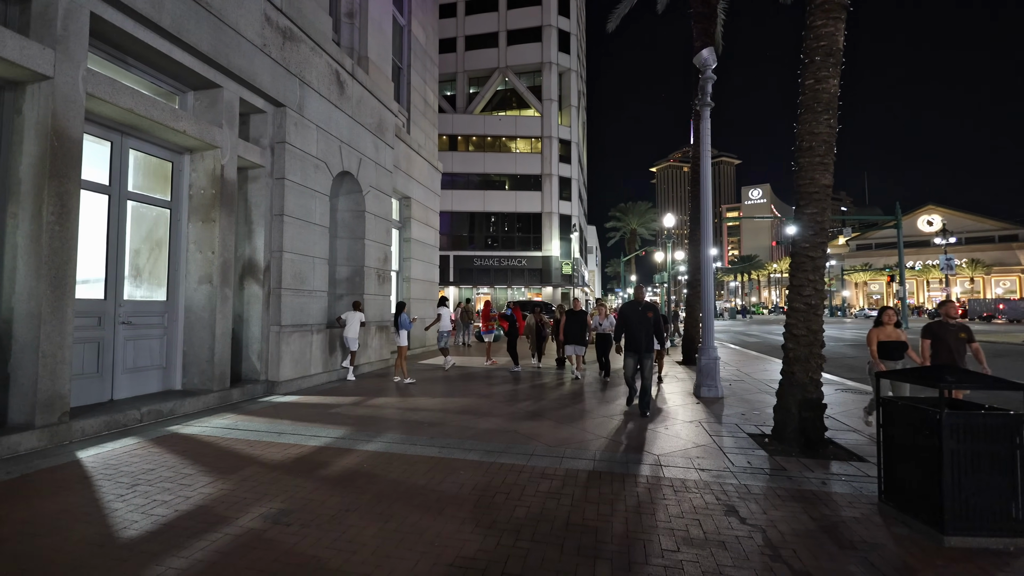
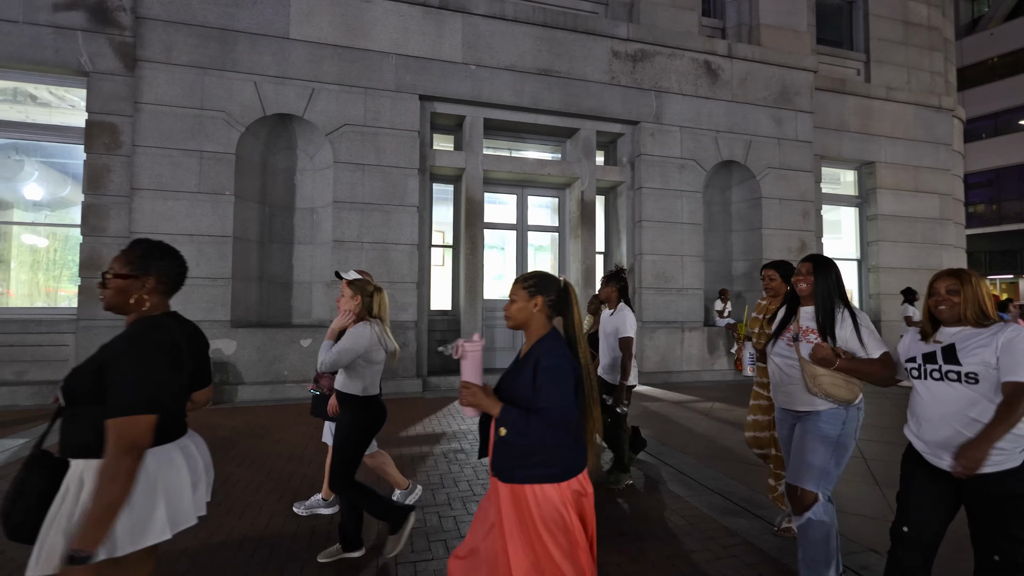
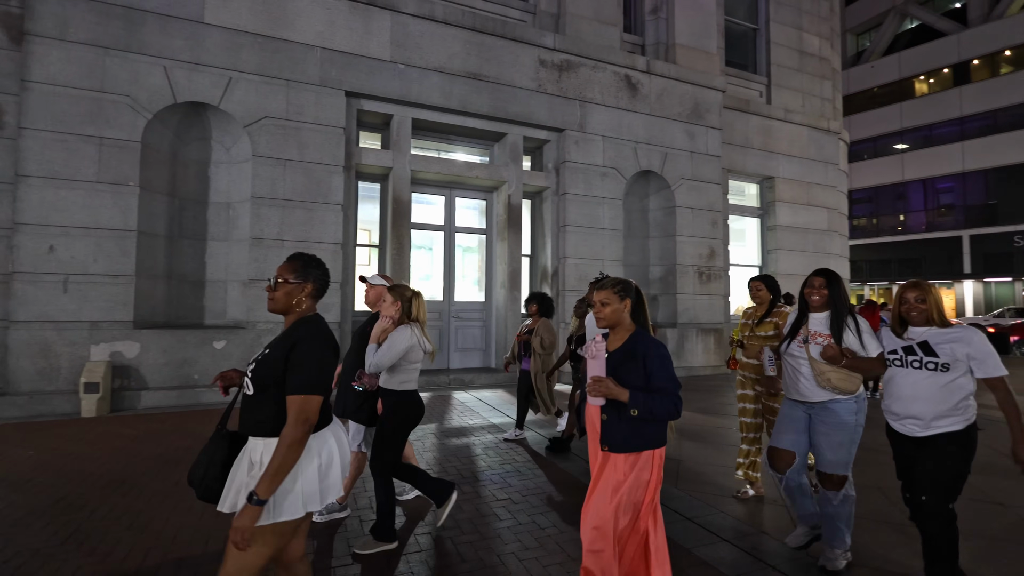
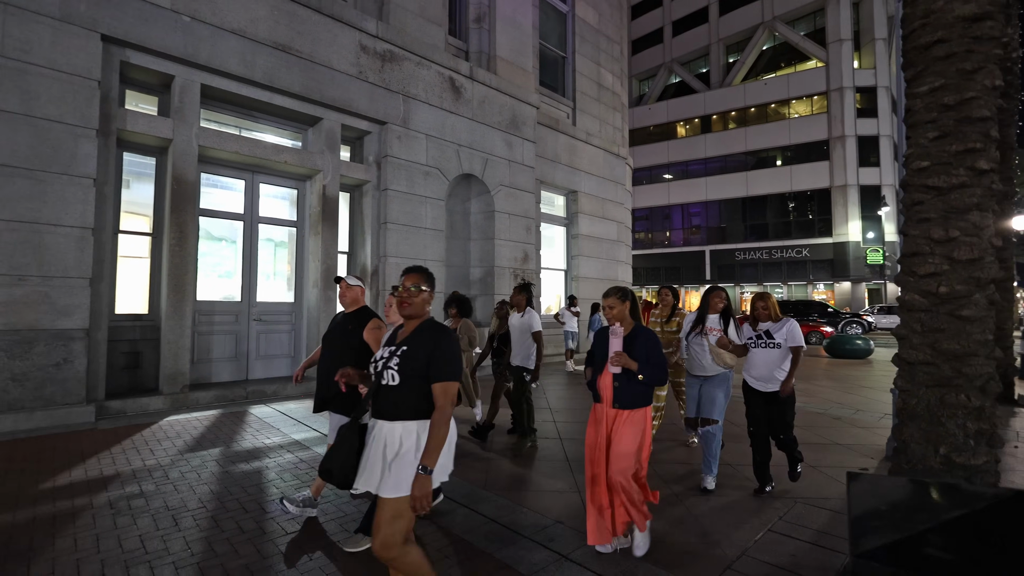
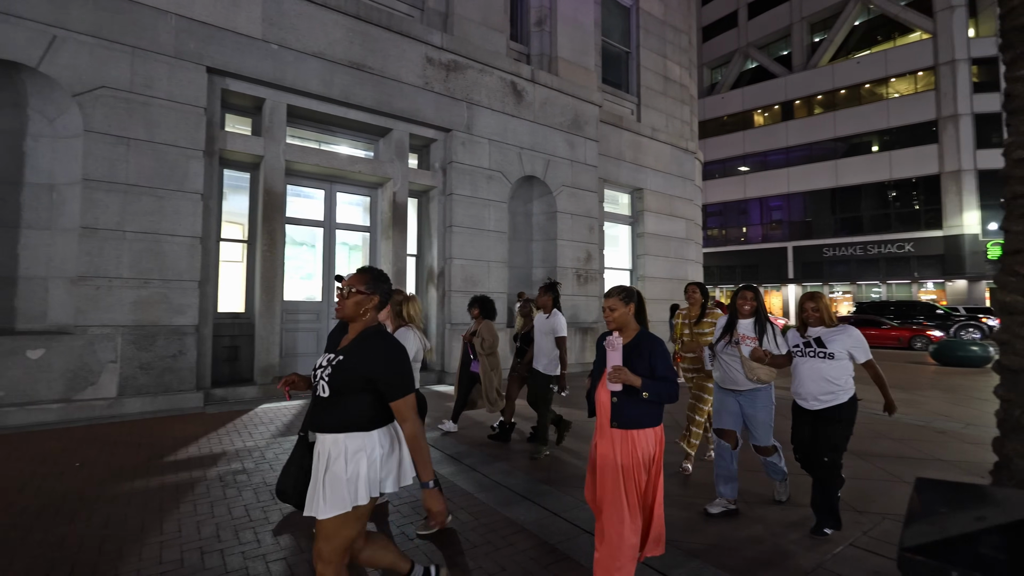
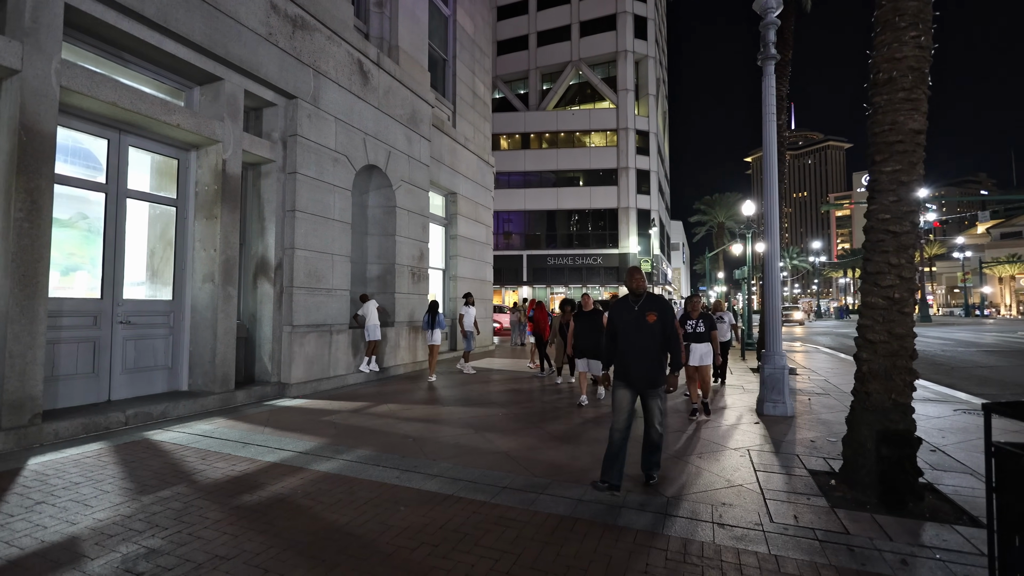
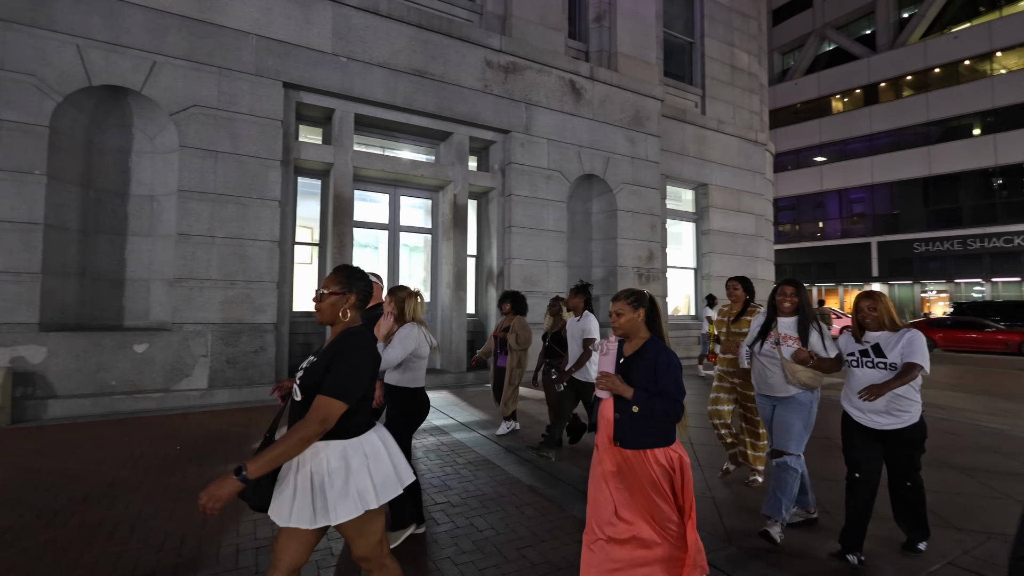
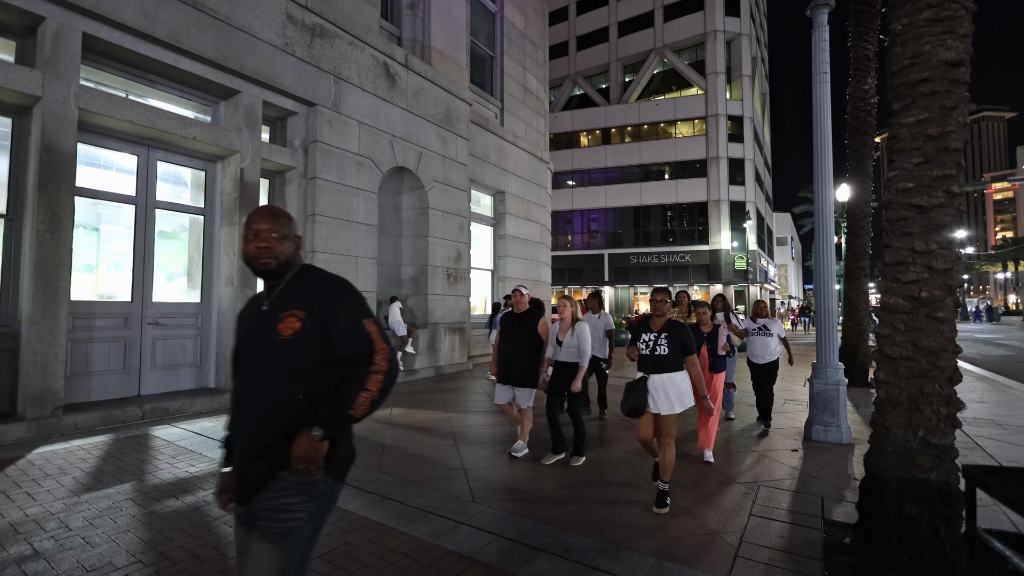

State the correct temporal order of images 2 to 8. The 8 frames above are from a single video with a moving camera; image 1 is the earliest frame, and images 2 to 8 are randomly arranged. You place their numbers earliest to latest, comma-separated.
6, 8, 4, 5, 7, 3, 2
